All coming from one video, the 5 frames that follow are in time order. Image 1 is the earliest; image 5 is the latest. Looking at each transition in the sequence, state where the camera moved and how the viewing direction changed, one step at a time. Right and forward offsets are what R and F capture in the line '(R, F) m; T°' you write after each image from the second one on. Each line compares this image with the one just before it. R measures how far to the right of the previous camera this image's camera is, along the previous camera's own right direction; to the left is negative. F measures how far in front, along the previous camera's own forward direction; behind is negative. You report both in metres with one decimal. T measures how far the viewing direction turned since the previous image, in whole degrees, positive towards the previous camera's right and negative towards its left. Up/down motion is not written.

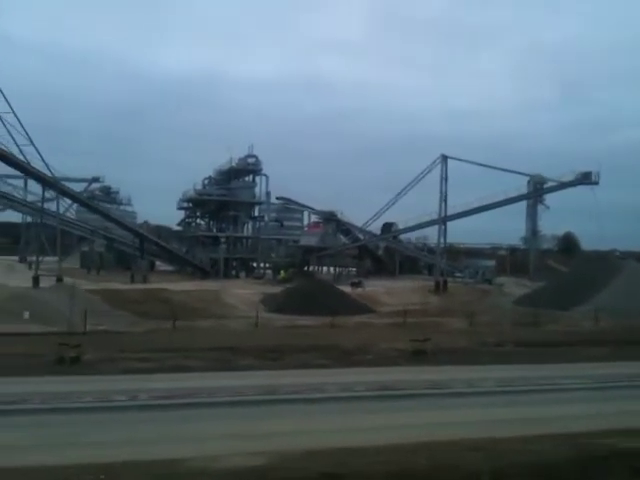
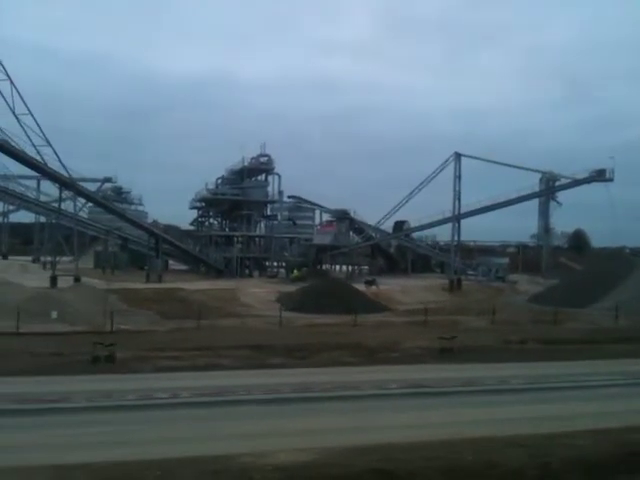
(-0.7, -0.2) m; -1°
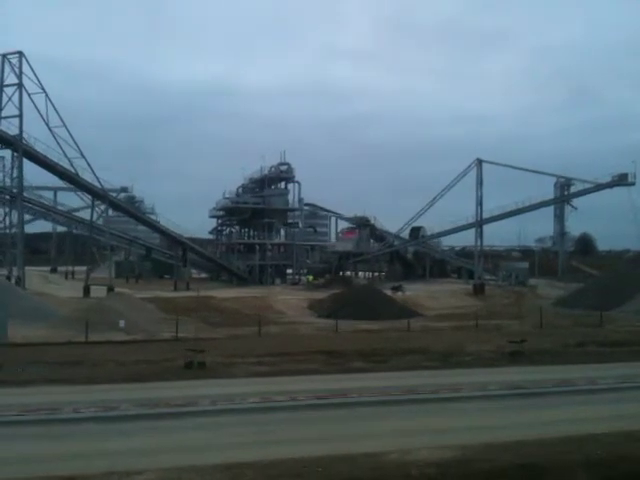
(-2.6, -0.8) m; 0°
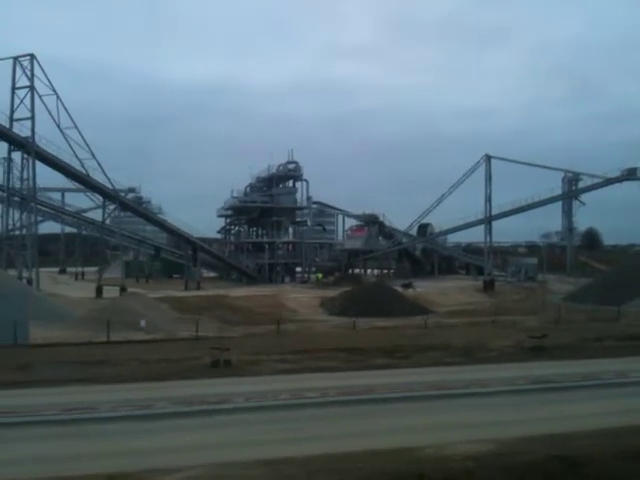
(-0.6, -0.2) m; 0°
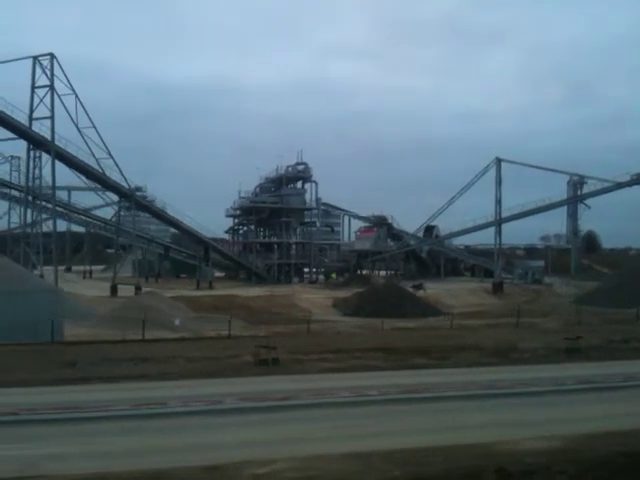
(-1.6, -0.5) m; 0°
